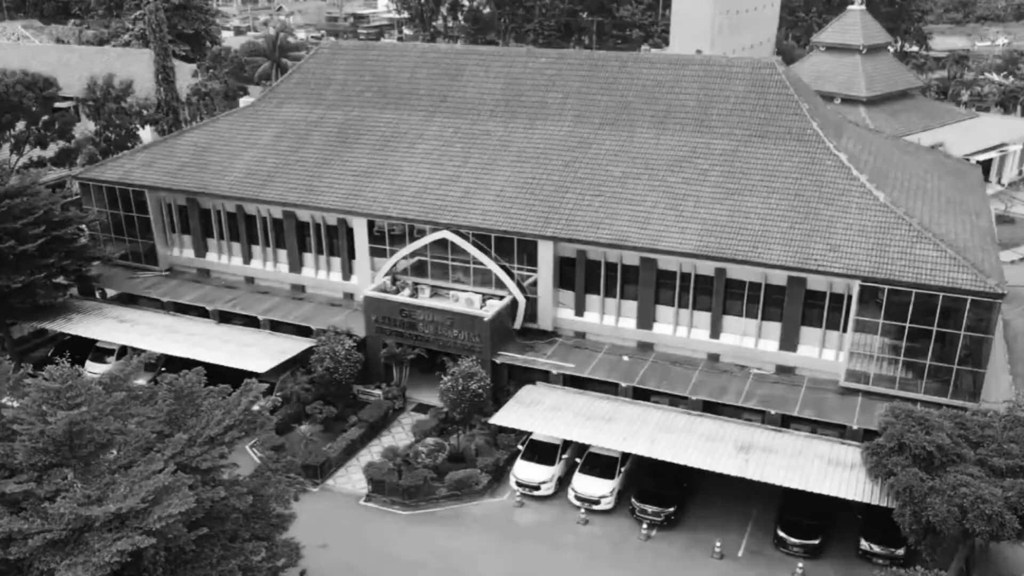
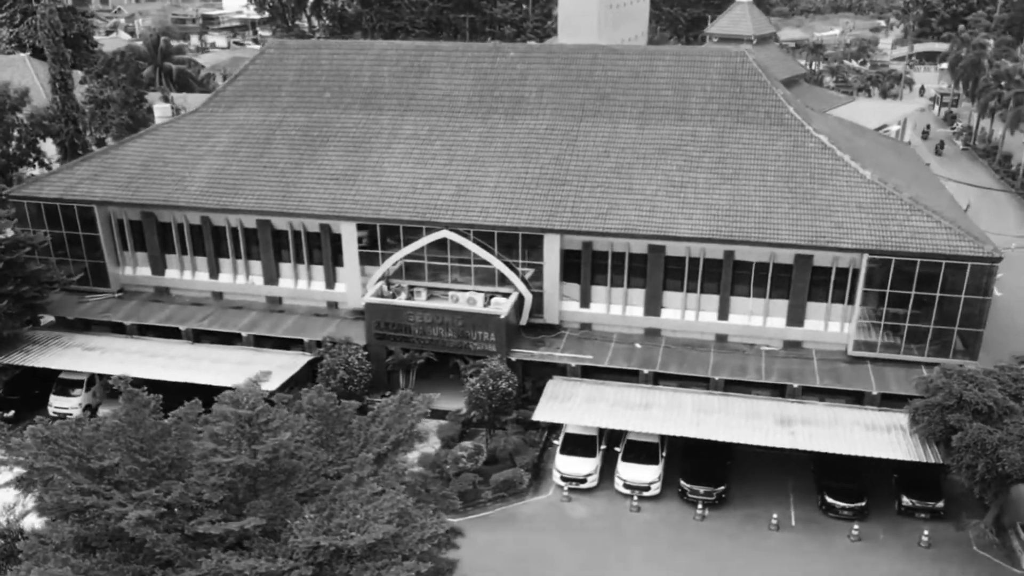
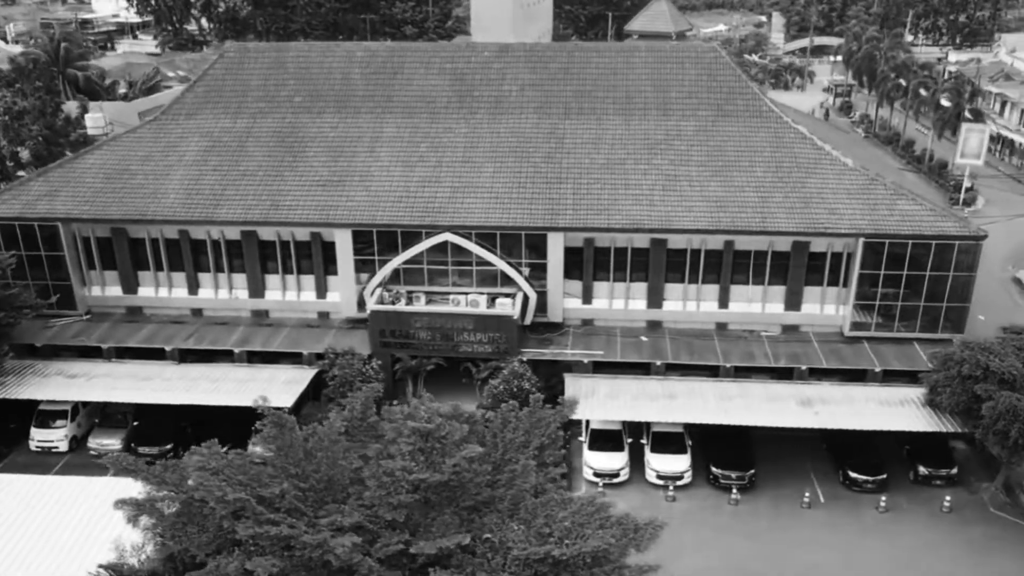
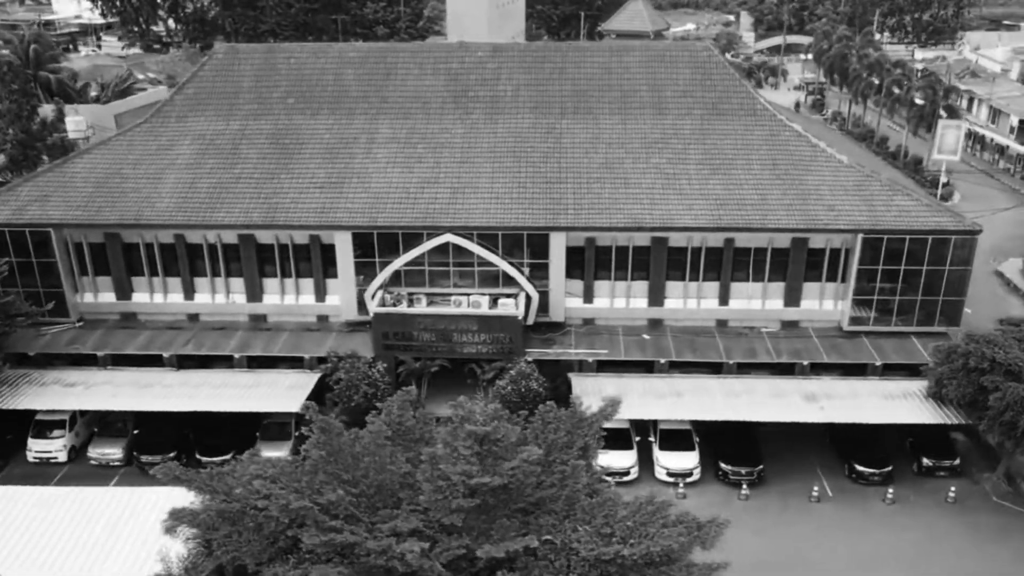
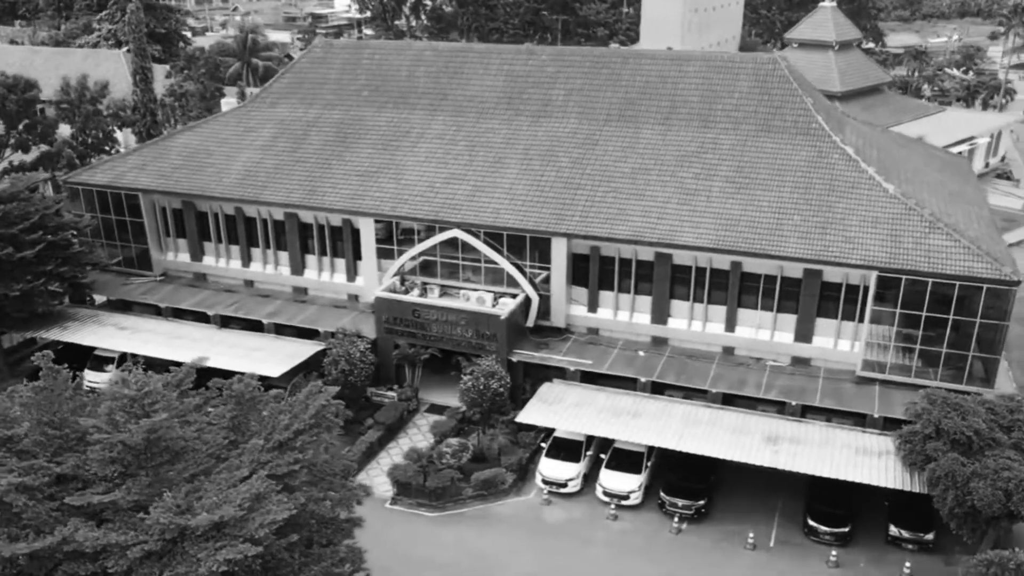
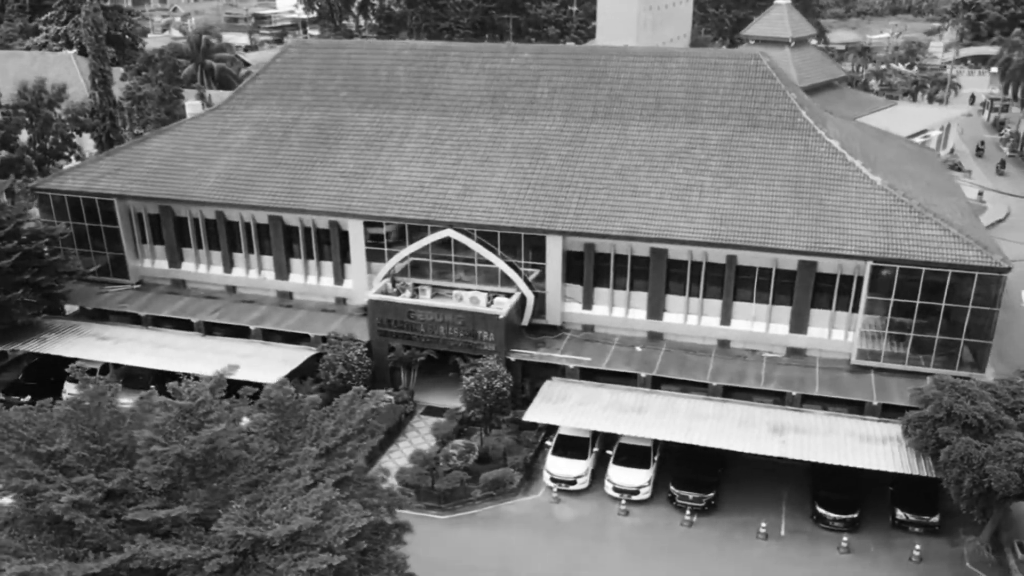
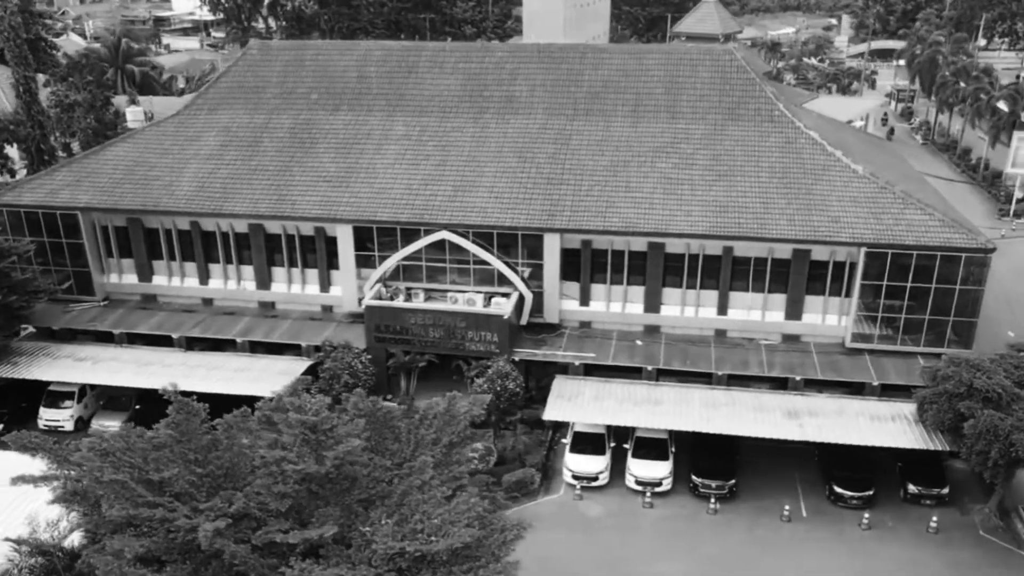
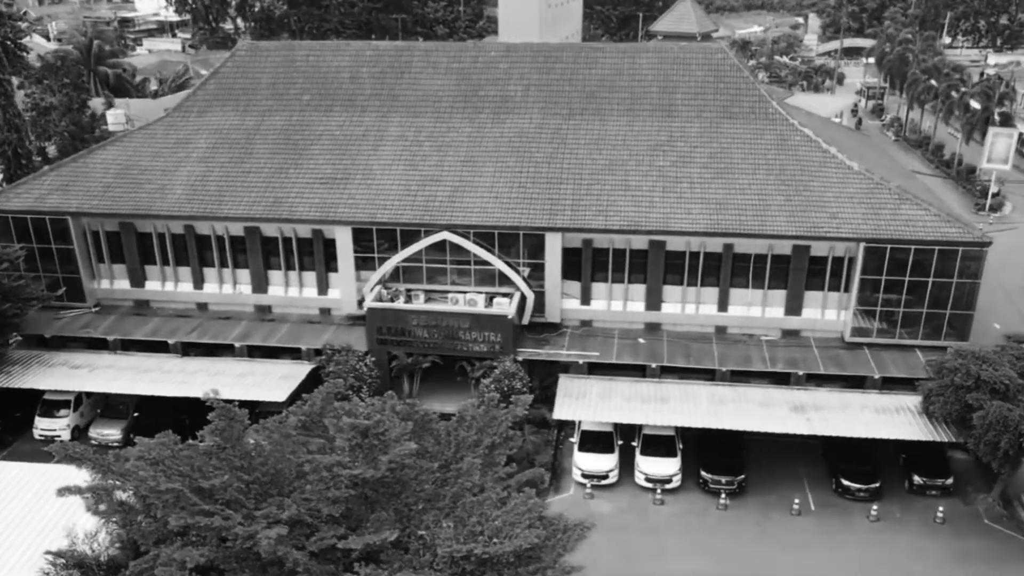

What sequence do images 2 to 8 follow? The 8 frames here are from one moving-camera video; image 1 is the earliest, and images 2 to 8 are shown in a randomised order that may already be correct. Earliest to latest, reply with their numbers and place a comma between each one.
5, 6, 2, 7, 8, 3, 4
